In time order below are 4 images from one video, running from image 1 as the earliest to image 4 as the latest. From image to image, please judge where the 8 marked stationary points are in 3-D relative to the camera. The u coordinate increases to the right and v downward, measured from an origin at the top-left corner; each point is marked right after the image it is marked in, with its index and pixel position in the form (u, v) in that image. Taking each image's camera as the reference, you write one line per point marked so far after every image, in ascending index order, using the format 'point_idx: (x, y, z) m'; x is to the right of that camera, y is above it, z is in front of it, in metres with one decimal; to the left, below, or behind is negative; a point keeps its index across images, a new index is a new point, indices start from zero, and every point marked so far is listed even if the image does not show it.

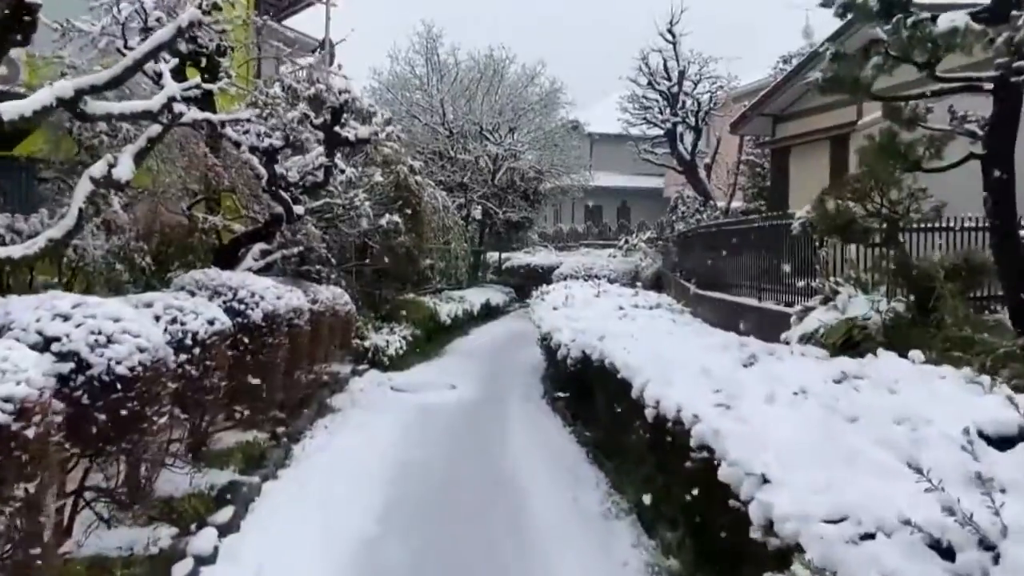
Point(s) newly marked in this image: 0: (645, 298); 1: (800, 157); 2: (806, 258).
0: (+1.7, -0.1, +10.0) m
1: (+6.9, +3.1, +18.4) m
2: (+3.6, +0.4, +9.5) m
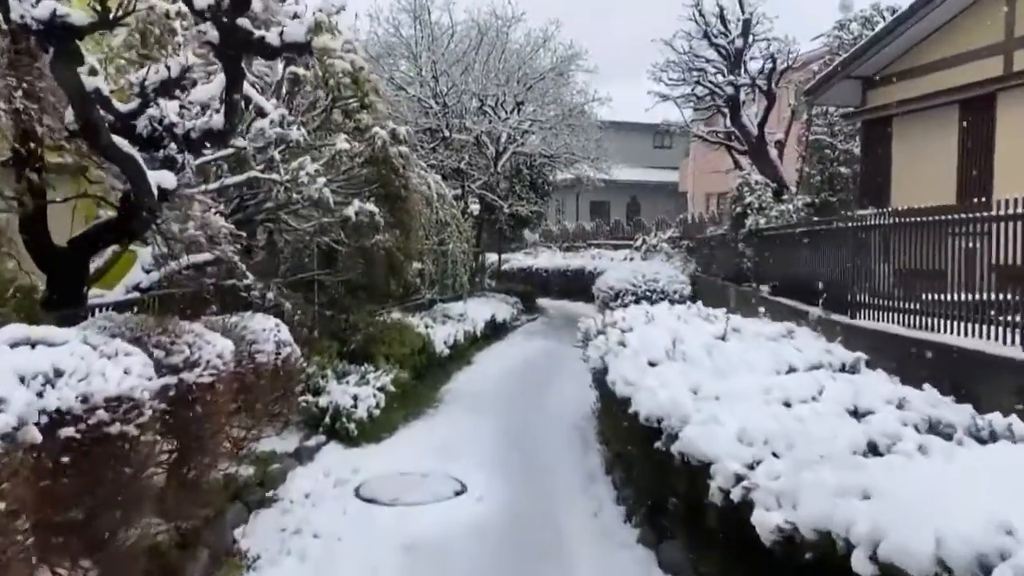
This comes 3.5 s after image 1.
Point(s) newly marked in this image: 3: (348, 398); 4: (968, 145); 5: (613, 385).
0: (+2.1, -0.4, +5.5) m
1: (+7.2, +2.9, +14.0) m
2: (+4.1, +0.1, +5.0) m
3: (-1.7, -1.1, +8.1) m
4: (+7.5, +2.3, +12.7) m
5: (+0.7, -0.7, +5.6) m
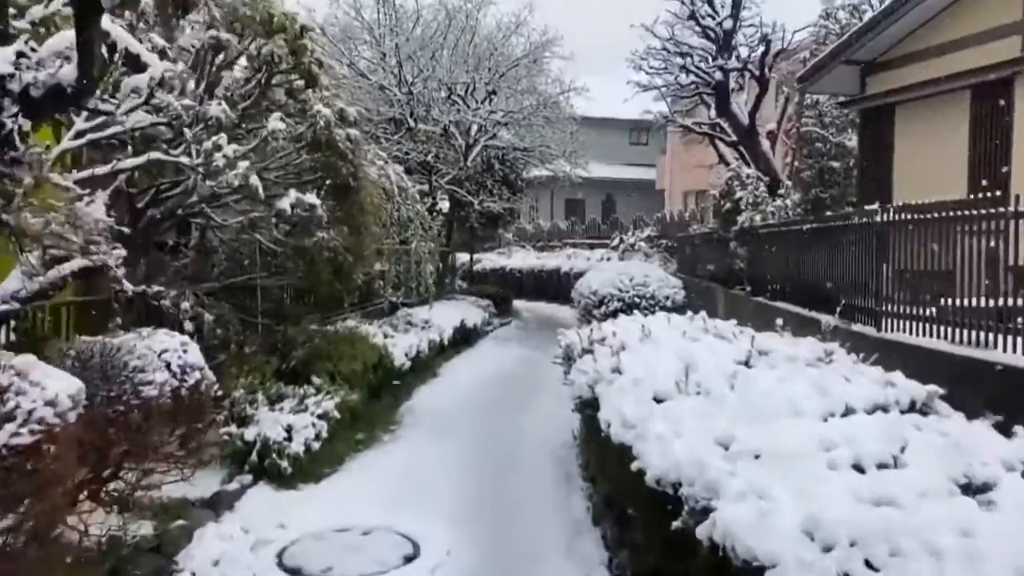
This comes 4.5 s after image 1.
0: (+1.9, -0.5, +4.3) m
1: (+6.7, +2.8, +12.9) m
2: (+3.9, 0.0, +3.8) m
3: (-2.0, -1.2, +6.7) m
4: (+7.0, +2.3, +11.6) m
5: (+0.5, -0.8, +4.3) m
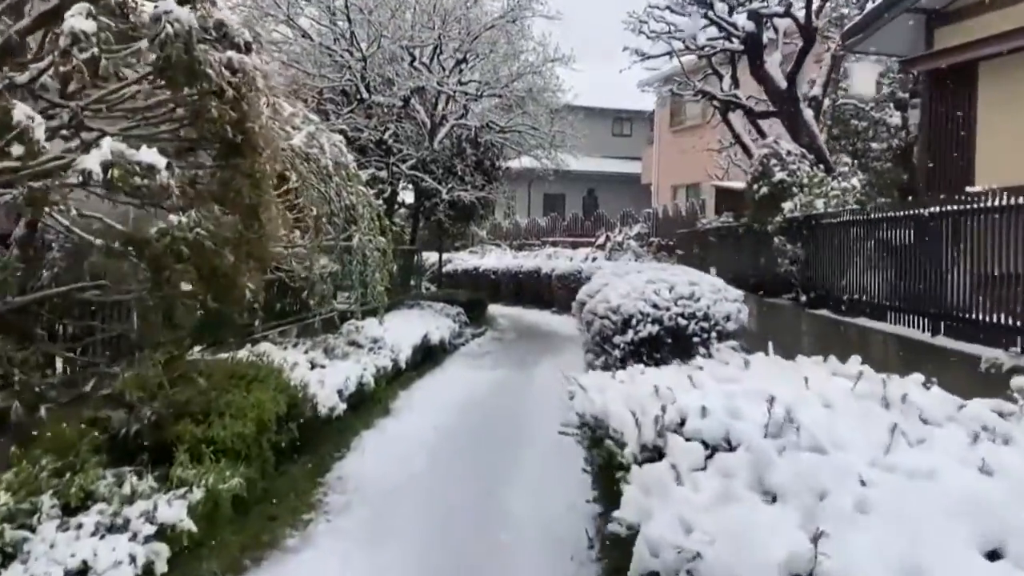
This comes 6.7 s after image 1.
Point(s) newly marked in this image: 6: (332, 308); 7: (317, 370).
0: (+1.9, -0.6, +1.3) m
1: (+6.4, +2.7, +10.1) m
2: (+3.9, -0.1, +0.9) m
3: (-2.1, -1.3, +3.6) m
4: (+6.7, +2.2, +8.8) m
5: (+0.5, -0.9, +1.2) m
6: (-2.4, -0.3, +9.9) m
7: (-2.0, -0.8, +7.5) m
